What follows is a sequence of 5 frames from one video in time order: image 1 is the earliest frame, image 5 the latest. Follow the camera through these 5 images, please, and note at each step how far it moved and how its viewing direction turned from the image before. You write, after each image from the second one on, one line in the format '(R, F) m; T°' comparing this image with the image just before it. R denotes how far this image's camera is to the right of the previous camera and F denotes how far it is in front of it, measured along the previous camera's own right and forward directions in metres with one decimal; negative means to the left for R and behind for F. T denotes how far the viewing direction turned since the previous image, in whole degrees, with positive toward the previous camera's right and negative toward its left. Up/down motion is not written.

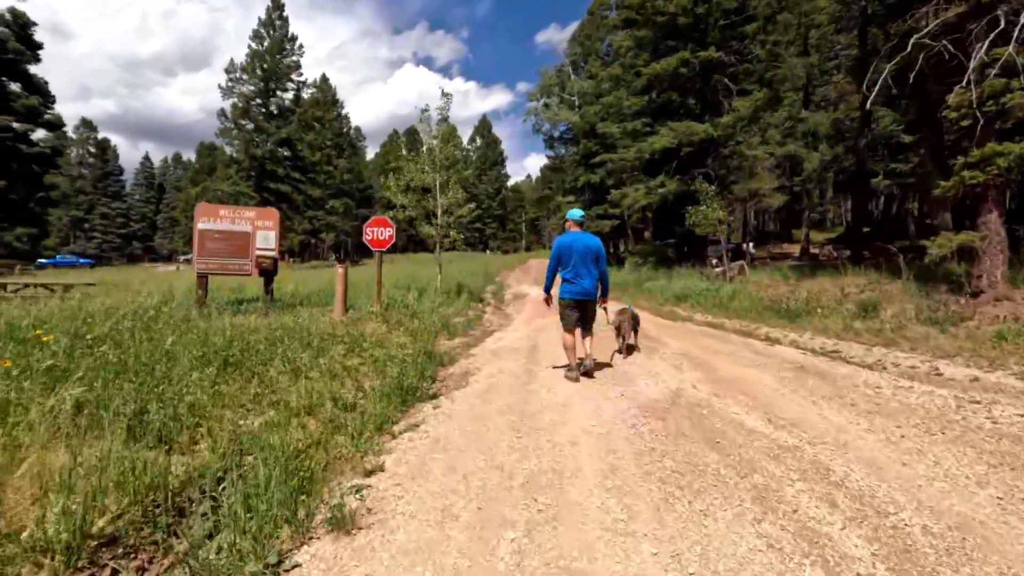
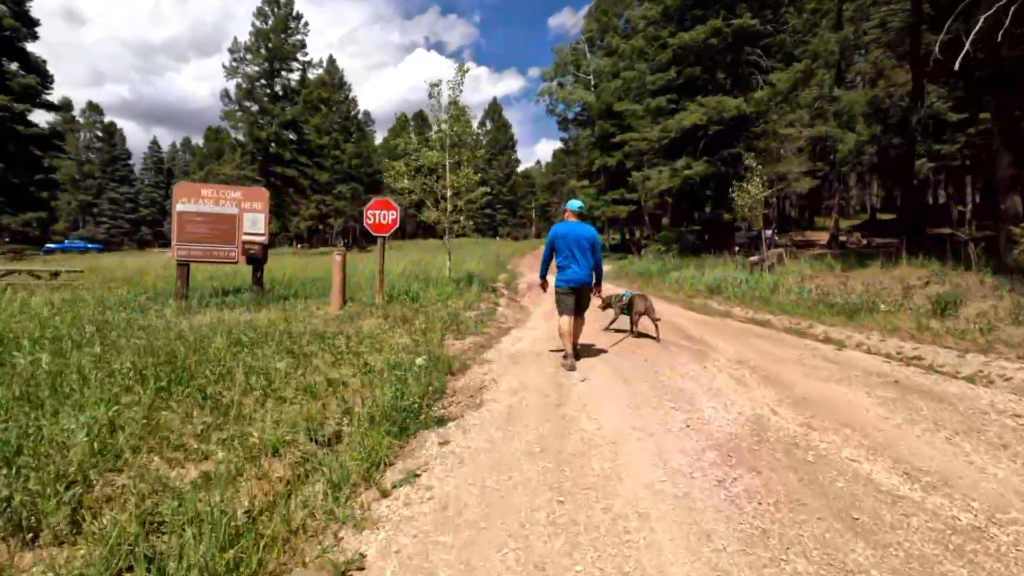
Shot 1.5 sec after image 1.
(-0.2, +1.4) m; -1°
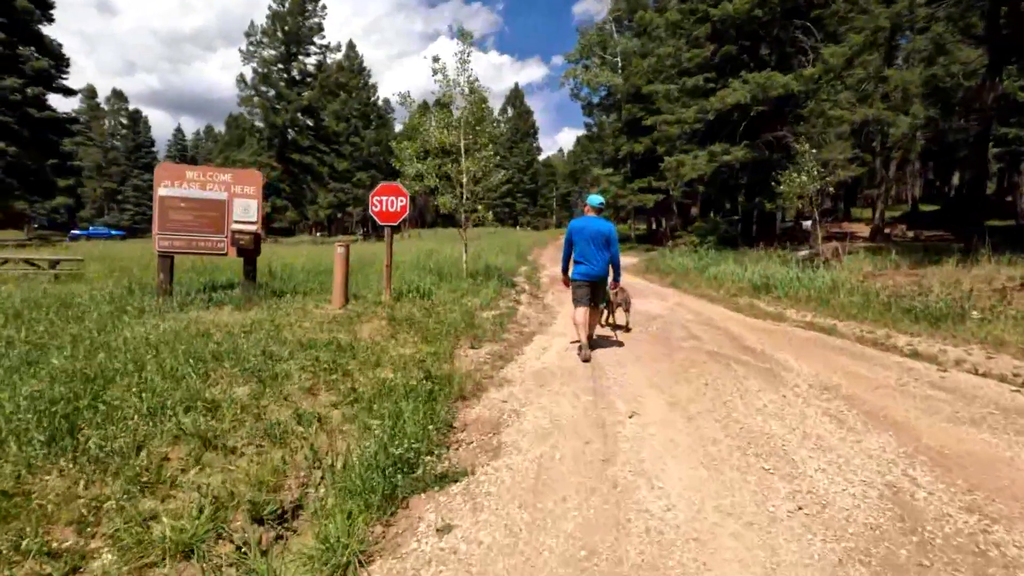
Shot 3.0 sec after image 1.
(-0.1, +1.4) m; -2°
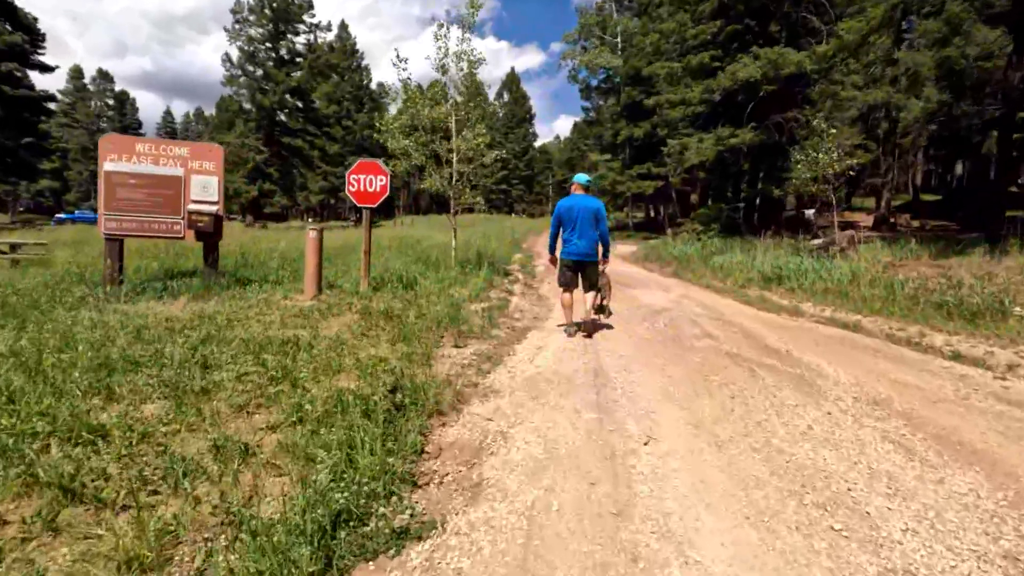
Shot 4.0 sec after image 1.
(+0.1, +1.0) m; +1°
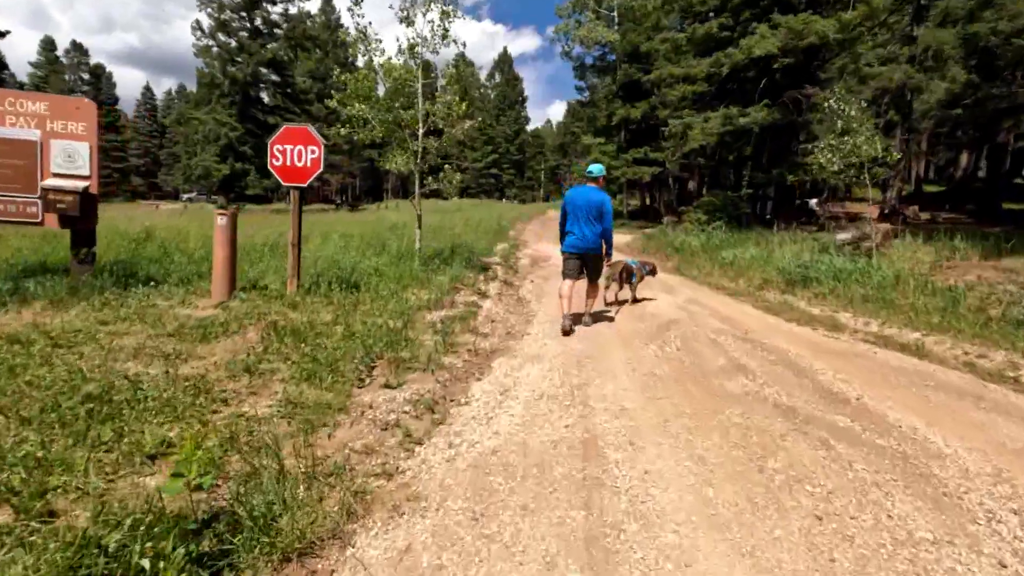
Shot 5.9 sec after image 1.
(+0.3, +2.0) m; +1°
